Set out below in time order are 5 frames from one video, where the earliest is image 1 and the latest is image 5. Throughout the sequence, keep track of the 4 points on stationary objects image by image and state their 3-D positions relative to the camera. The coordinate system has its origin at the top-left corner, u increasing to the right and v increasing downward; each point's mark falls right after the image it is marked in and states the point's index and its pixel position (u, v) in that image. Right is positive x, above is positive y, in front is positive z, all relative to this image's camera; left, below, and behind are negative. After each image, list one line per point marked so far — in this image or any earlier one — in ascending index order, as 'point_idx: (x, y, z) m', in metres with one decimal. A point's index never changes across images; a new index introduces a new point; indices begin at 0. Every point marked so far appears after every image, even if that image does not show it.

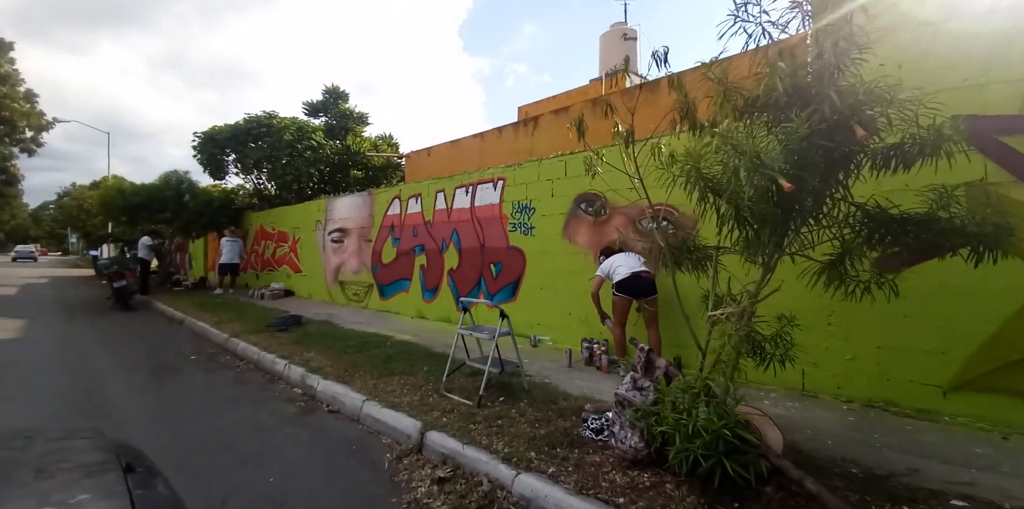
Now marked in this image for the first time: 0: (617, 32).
0: (+3.5, +7.5, +14.6) m
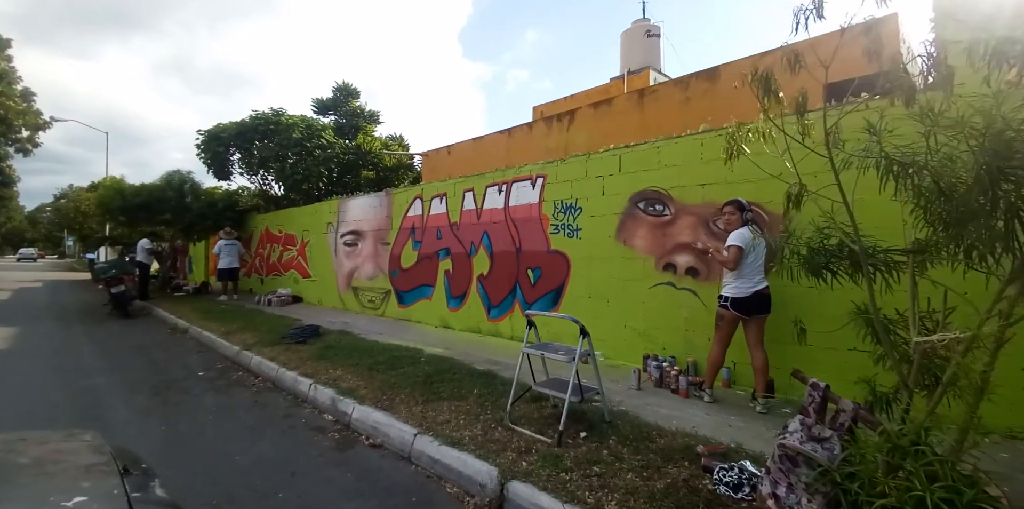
0: (+4.1, +7.4, +14.0) m
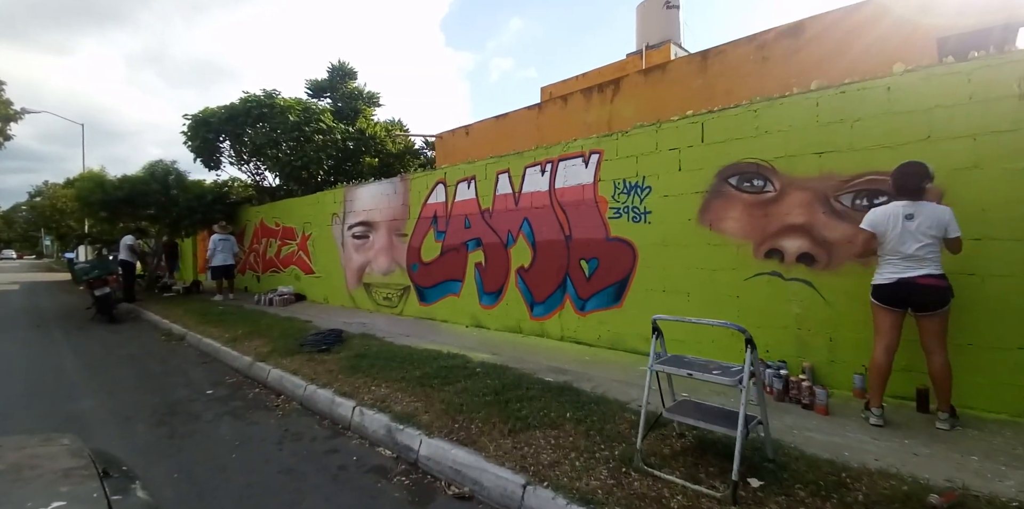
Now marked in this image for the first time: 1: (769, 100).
0: (+4.5, +7.8, +13.1) m
1: (+2.5, +1.5, +4.2) m
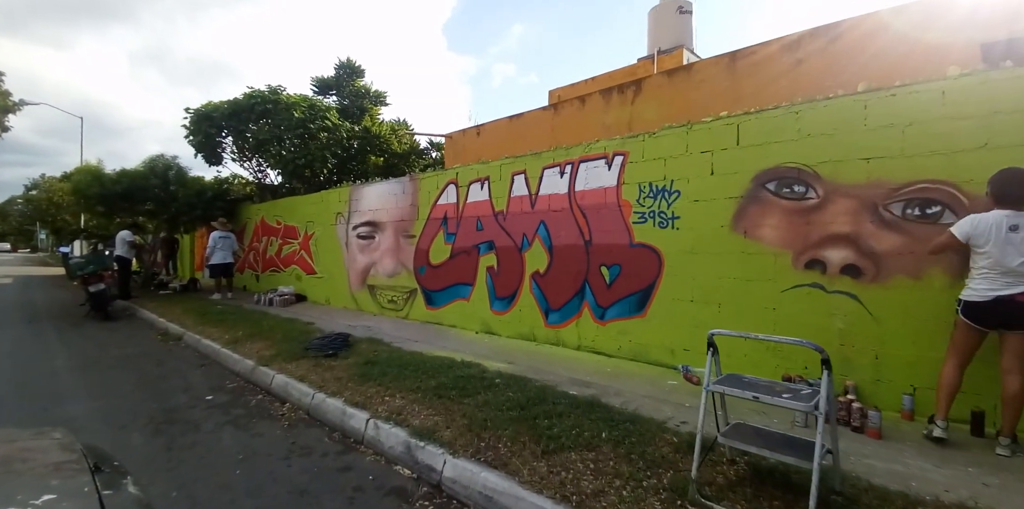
0: (+4.8, +7.6, +13.0) m
1: (+2.8, +1.4, +3.9) m
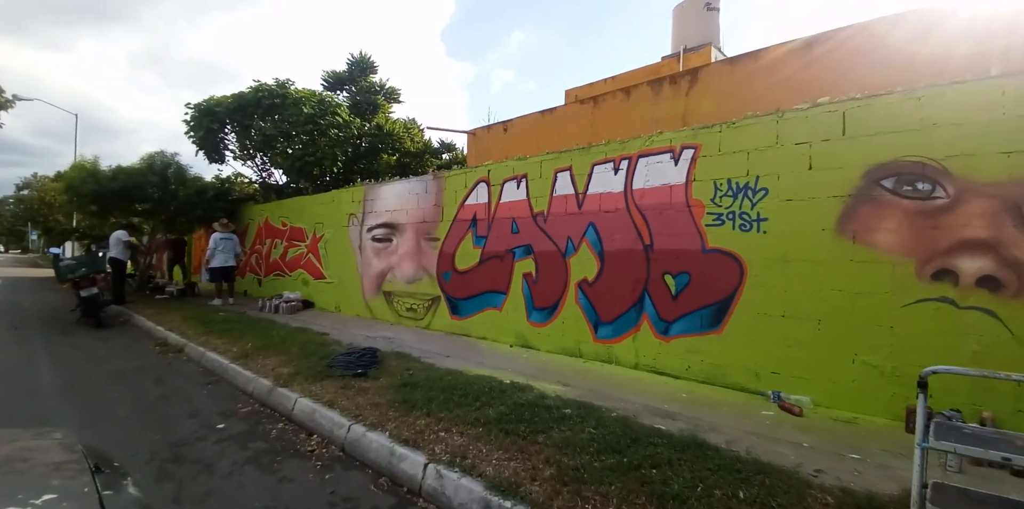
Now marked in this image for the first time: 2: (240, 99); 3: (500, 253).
0: (+5.4, +7.4, +12.5) m
1: (+3.4, +1.3, +3.4) m
2: (-7.5, +4.3, +11.8) m
3: (-0.2, 0.0, +6.5) m
